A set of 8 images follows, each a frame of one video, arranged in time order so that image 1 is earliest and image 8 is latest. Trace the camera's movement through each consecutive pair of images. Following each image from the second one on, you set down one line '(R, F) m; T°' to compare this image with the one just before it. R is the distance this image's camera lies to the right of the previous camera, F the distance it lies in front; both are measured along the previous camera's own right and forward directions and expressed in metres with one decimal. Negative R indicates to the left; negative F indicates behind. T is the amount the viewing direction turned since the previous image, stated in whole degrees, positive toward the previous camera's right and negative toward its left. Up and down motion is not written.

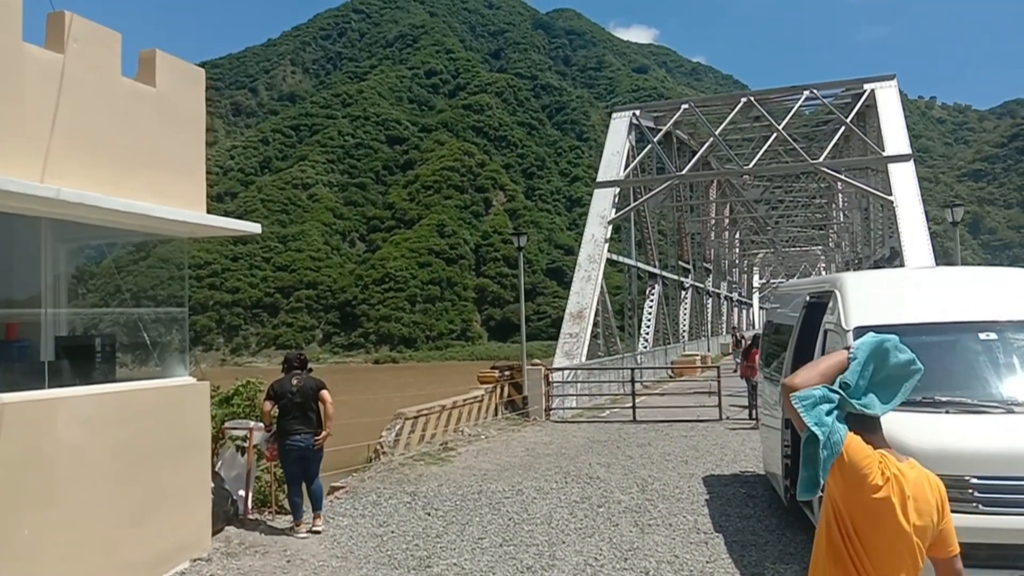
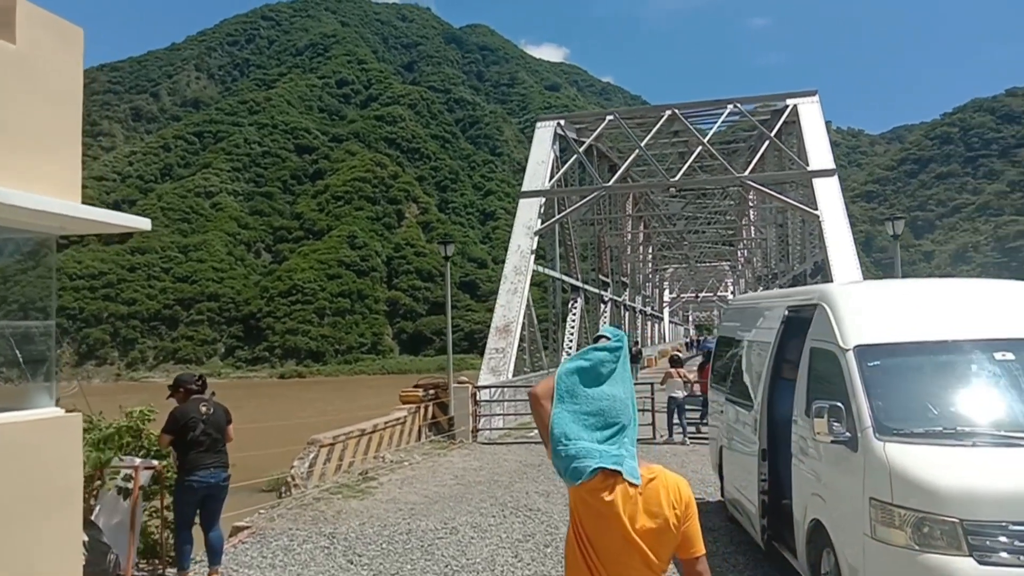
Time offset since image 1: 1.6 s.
(-0.2, +0.9) m; +6°
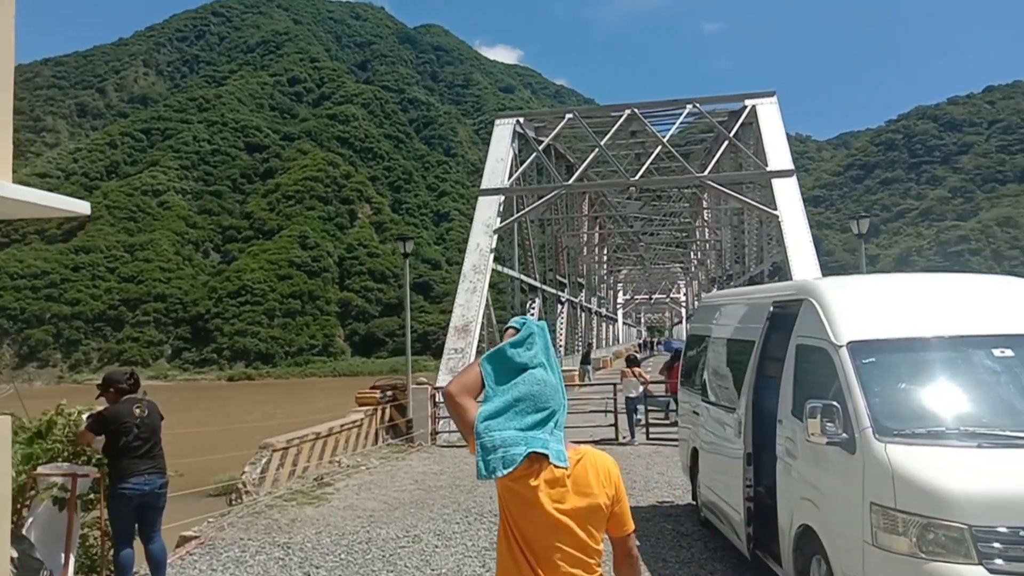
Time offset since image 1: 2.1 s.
(-0.1, +0.4) m; +3°
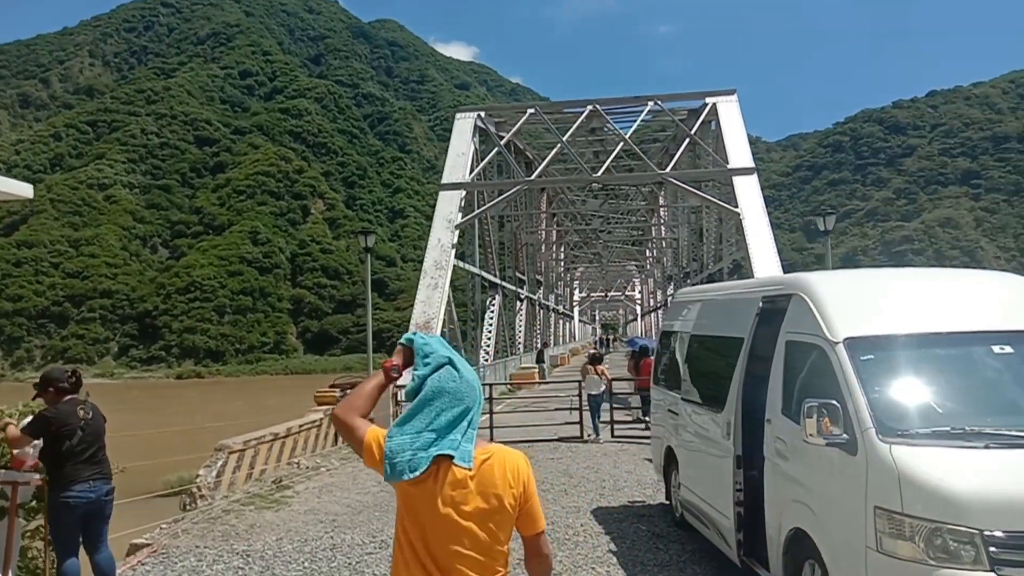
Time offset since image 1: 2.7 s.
(-0.2, +0.3) m; +3°
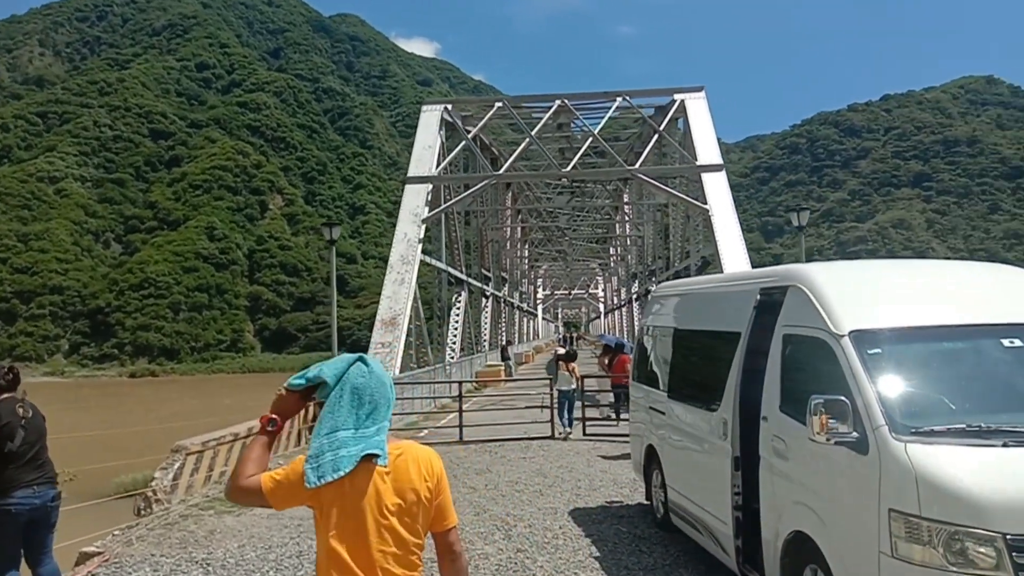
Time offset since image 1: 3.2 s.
(-0.1, +0.3) m; +3°
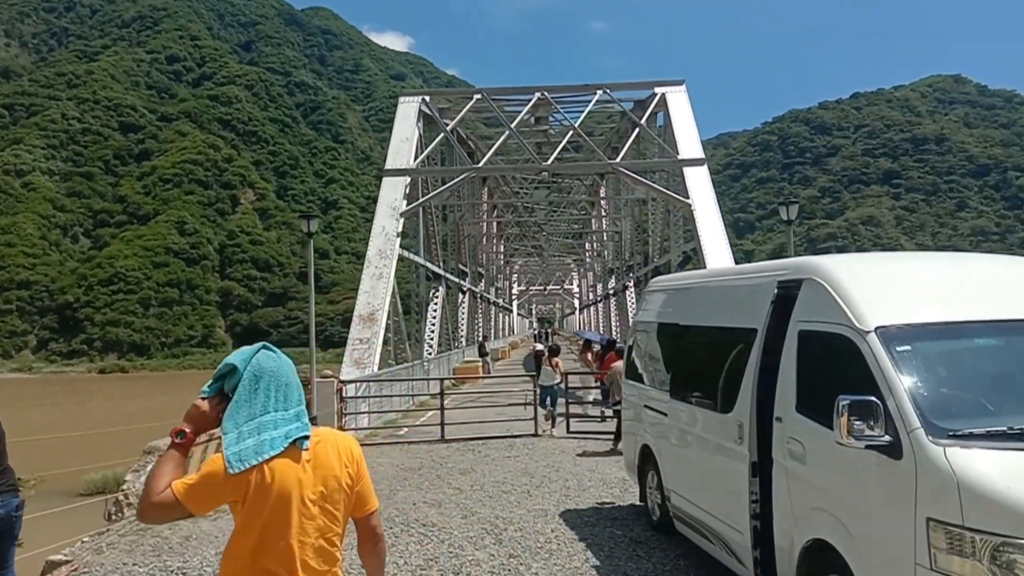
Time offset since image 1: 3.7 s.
(-0.1, +0.3) m; +2°
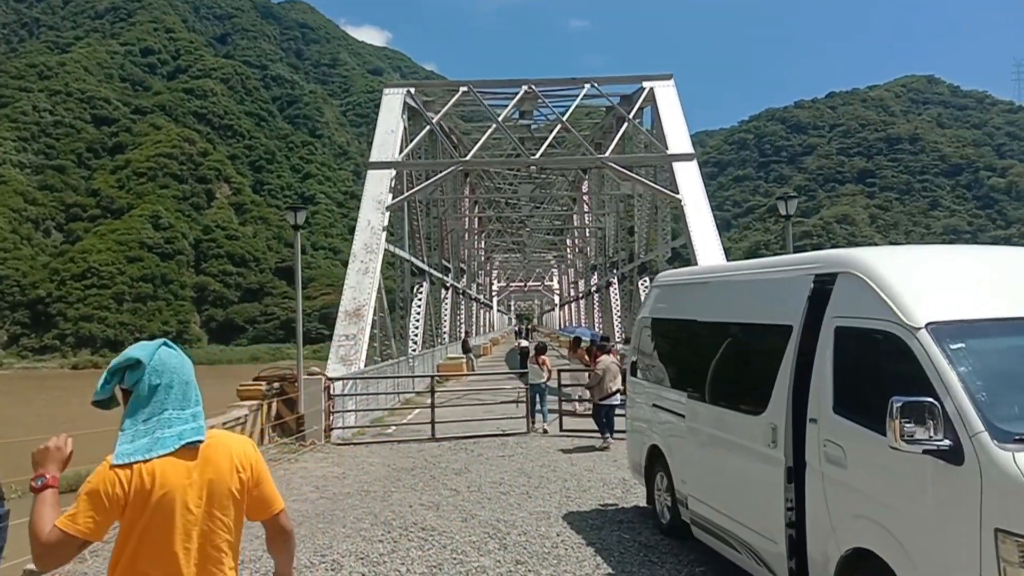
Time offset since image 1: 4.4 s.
(-0.2, +0.3) m; +2°
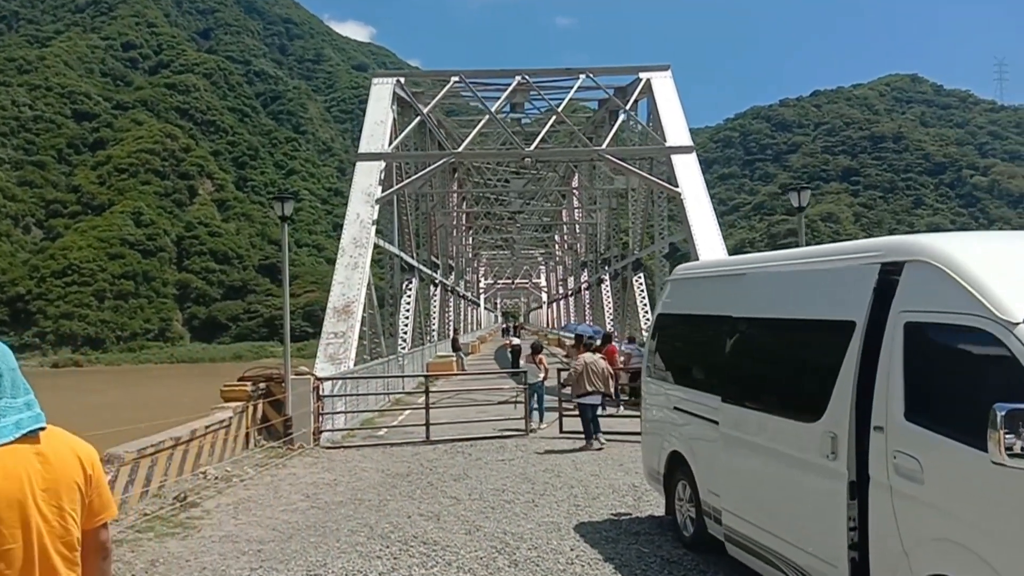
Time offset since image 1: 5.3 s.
(-0.2, +0.5) m; +1°
